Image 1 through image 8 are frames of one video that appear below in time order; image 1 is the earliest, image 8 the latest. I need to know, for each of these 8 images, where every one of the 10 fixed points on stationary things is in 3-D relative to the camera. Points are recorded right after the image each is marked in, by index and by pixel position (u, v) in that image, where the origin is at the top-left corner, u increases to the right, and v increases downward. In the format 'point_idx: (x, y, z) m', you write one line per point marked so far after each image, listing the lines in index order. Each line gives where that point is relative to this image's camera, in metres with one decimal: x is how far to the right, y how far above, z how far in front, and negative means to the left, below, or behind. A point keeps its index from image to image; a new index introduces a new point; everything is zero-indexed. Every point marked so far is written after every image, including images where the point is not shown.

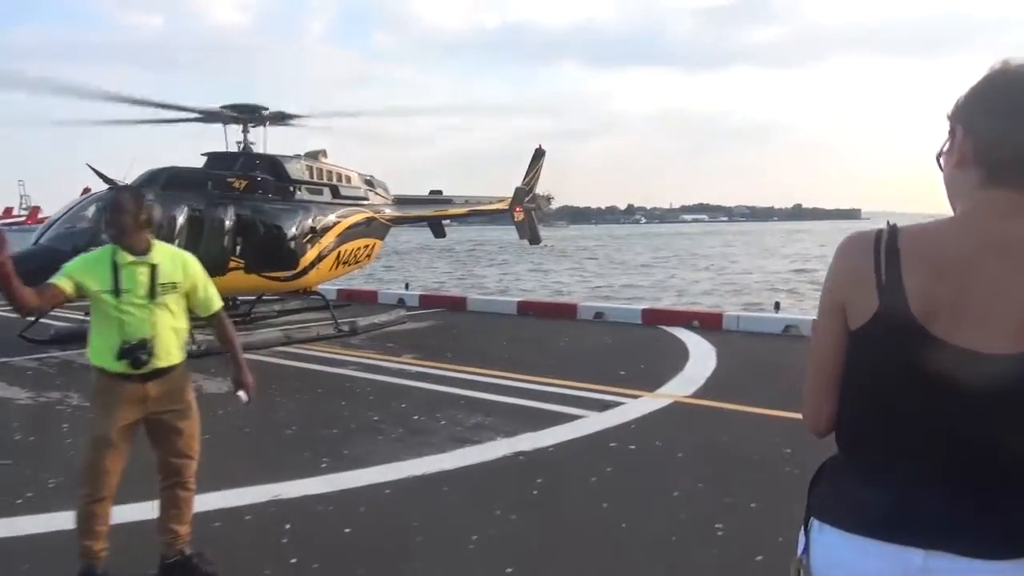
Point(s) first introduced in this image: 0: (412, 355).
0: (-1.2, -0.8, +9.4) m
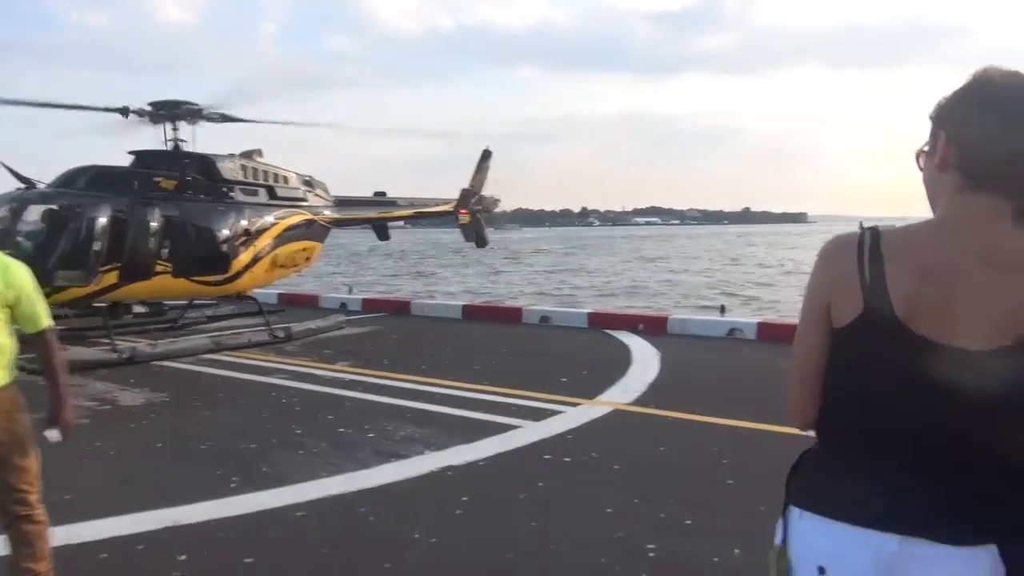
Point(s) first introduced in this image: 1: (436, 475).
0: (-1.9, -0.8, +9.0) m
1: (-0.5, -1.1, +4.7) m
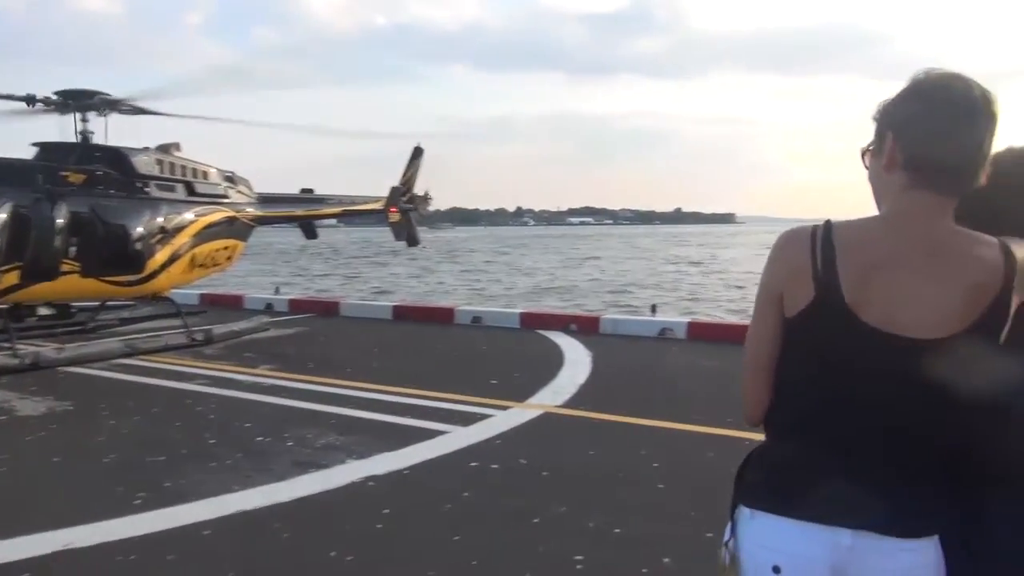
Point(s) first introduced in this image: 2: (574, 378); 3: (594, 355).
0: (-2.6, -0.9, +8.6) m
1: (-0.9, -1.1, +4.5) m
2: (+0.6, -0.9, +7.9) m
3: (+1.0, -0.8, +9.1) m
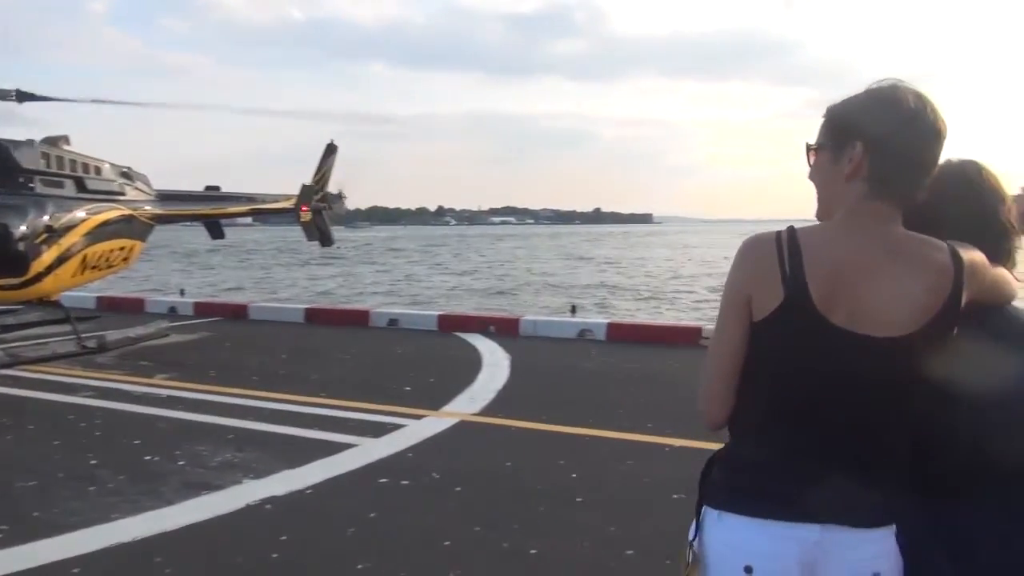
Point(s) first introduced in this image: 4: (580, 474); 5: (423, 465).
0: (-3.5, -0.9, +8.1) m
1: (-1.4, -1.2, +4.1) m
2: (-0.2, -0.9, +7.6) m
3: (0.0, -0.8, +8.9) m
4: (+0.4, -1.1, +4.7) m
5: (-0.6, -1.1, +4.9) m
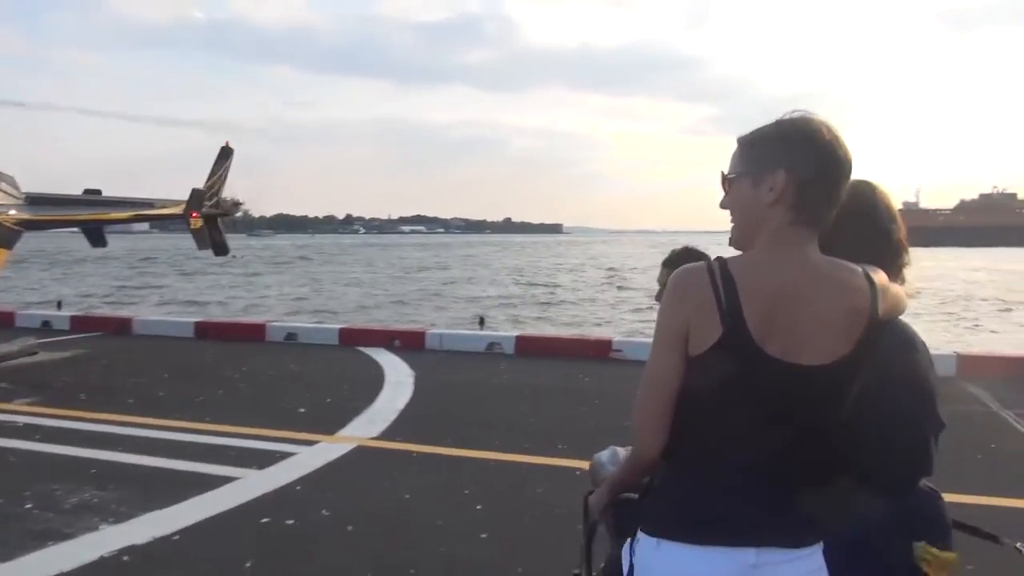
0: (-4.4, -1.0, +7.2) m
1: (-1.8, -1.2, +3.6) m
2: (-1.1, -1.0, +7.2) m
3: (-1.0, -0.9, +8.4) m
4: (-0.1, -1.2, +4.3) m
5: (-1.1, -1.2, +4.4) m
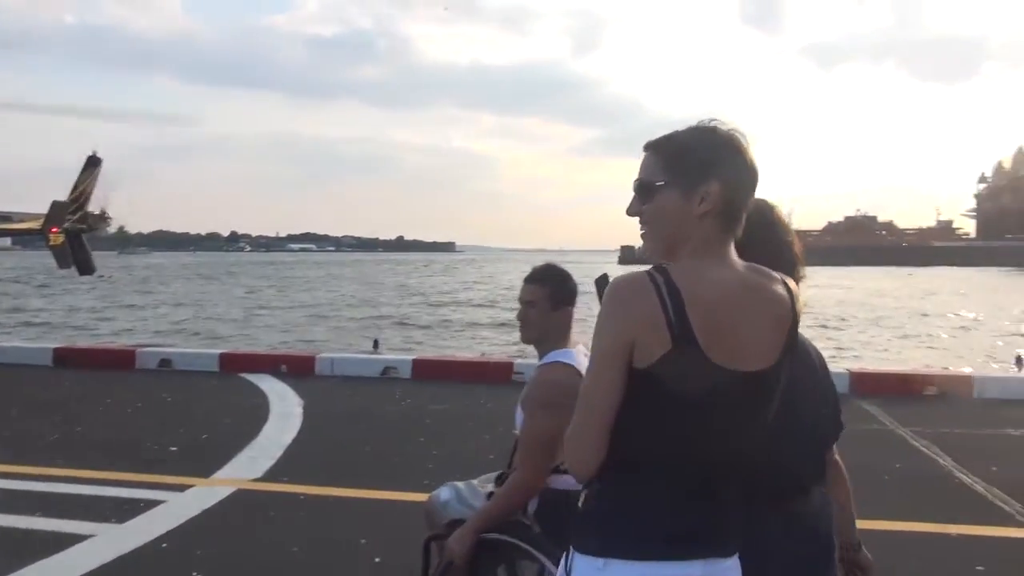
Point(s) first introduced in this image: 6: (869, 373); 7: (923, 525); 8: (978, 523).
0: (-5.3, -1.2, +6.1) m
1: (-2.2, -1.3, +2.9) m
2: (-1.9, -1.2, +6.6) m
3: (-2.0, -1.1, +7.8) m
4: (-0.6, -1.3, +3.8) m
5: (-1.6, -1.3, +3.8) m
6: (+3.8, -0.9, +8.4) m
7: (+2.5, -1.5, +4.8) m
8: (+2.9, -1.5, +4.9) m
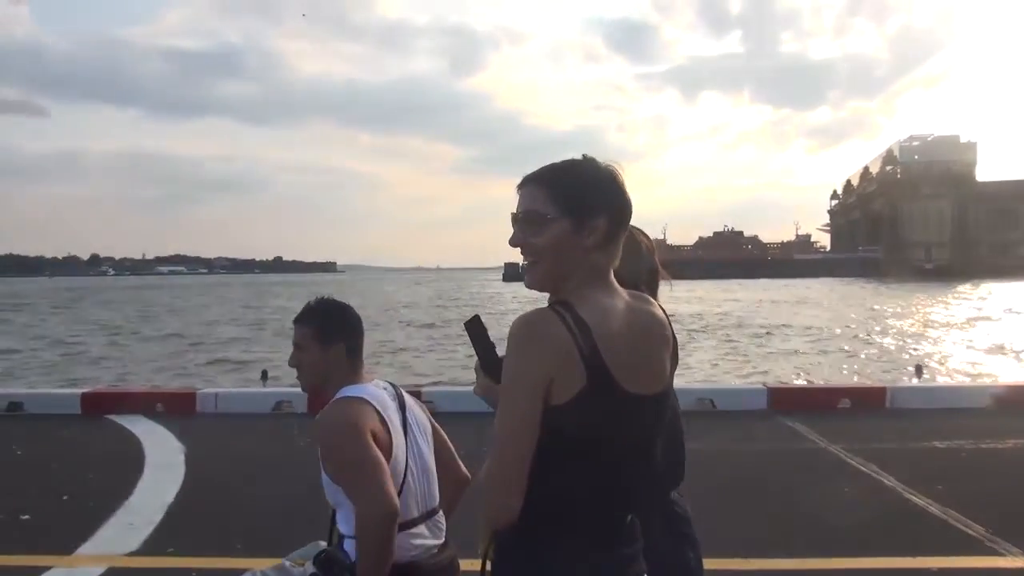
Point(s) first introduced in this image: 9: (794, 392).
0: (-5.7, -1.5, +4.7) m
1: (-2.2, -1.5, +1.9) m
2: (-2.5, -1.4, +5.6) m
3: (-2.8, -1.4, +6.8) m
4: (-0.8, -1.4, +3.1) m
5: (-1.8, -1.5, +2.9) m
6: (+2.9, -1.1, +8.3) m
7: (+2.2, -1.6, +4.5) m
8: (+2.5, -1.5, +4.6) m
9: (+3.0, -1.1, +8.3) m
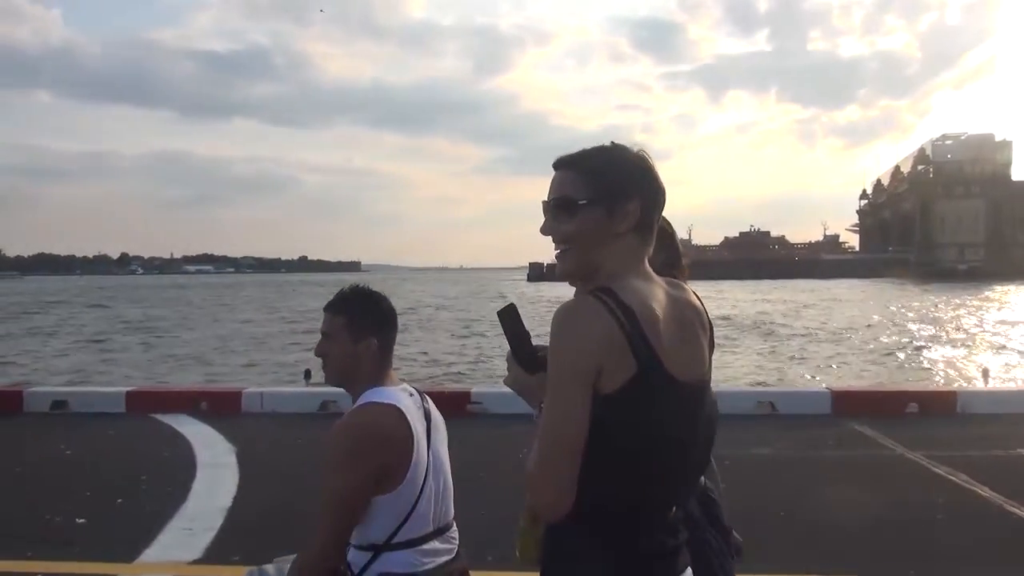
0: (-5.3, -1.5, +4.6) m
1: (-1.9, -1.5, +1.7) m
2: (-2.0, -1.4, +5.4) m
3: (-2.3, -1.4, +6.7) m
4: (-0.4, -1.4, +2.9) m
5: (-1.4, -1.4, +2.7) m
6: (+3.4, -1.0, +8.0) m
7: (+2.6, -1.5, +4.2) m
8: (+2.9, -1.5, +4.3) m
9: (+3.5, -1.1, +8.0) m
